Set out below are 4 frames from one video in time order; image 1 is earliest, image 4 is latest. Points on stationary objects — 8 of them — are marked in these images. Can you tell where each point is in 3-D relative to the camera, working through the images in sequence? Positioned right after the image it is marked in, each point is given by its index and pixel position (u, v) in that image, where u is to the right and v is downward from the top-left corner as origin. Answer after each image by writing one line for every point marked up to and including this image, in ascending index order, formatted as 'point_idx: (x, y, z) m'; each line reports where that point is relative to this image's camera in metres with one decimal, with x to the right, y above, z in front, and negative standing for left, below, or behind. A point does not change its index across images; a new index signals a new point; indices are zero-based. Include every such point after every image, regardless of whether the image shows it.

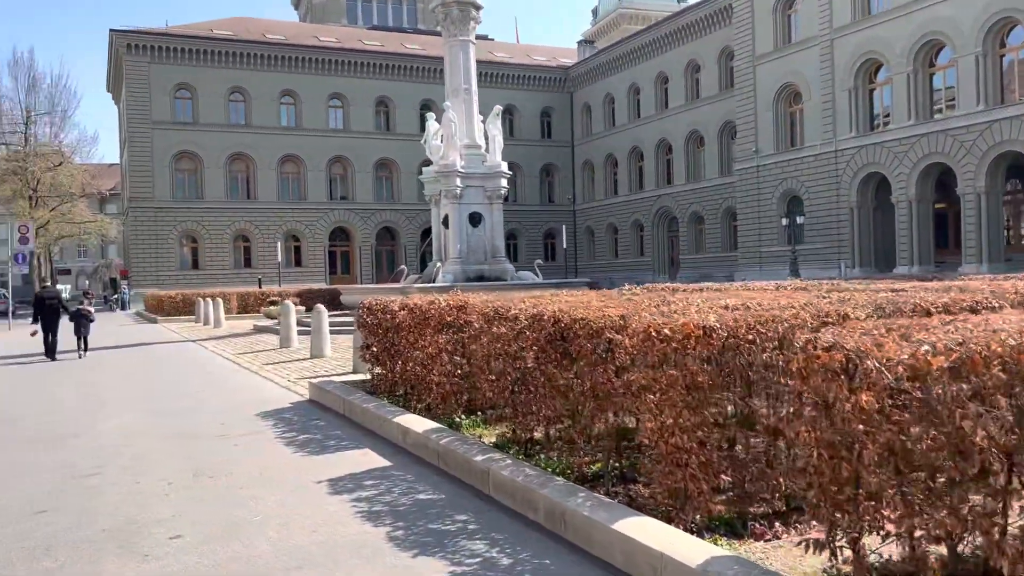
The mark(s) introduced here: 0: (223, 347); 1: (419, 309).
0: (-6.4, -1.3, +19.3) m
1: (-0.9, -0.2, +8.3) m
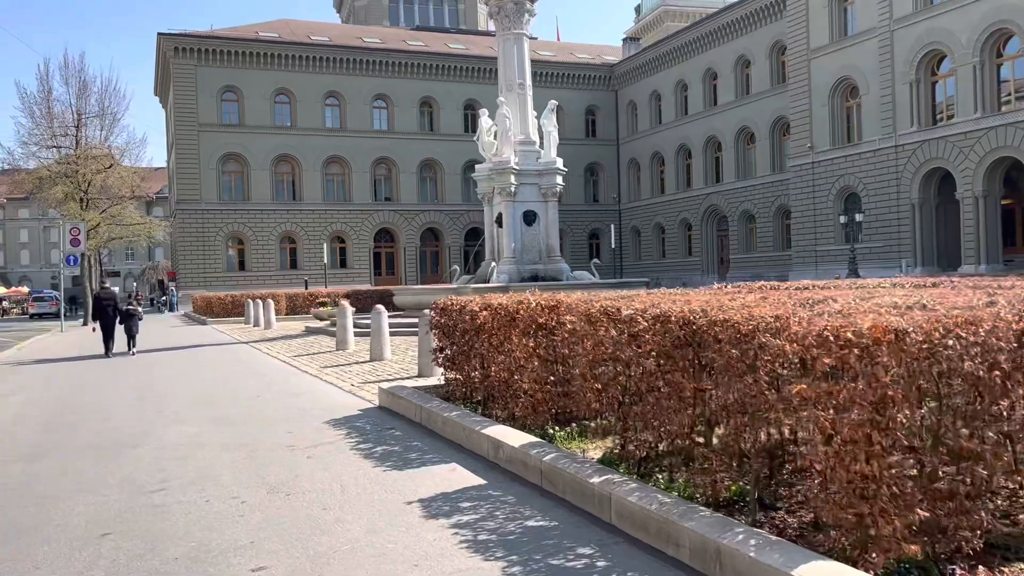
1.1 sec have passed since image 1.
0: (-5.1, -1.3, +18.8) m
1: (-0.1, -0.2, +7.6) m
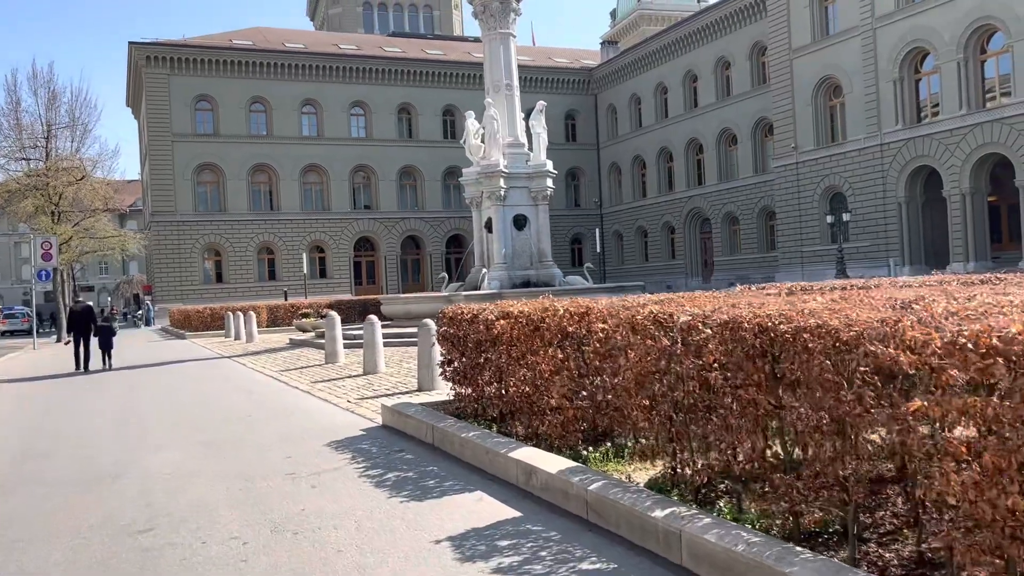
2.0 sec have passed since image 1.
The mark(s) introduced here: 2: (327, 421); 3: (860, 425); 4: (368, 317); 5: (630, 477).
0: (-5.2, -1.6, +18.0) m
1: (+0.1, -0.2, +6.9) m
2: (-2.0, -1.5, +9.4) m
3: (+1.5, -0.6, +3.8) m
4: (-2.3, -0.5, +13.9) m
5: (+0.8, -1.3, +5.8) m
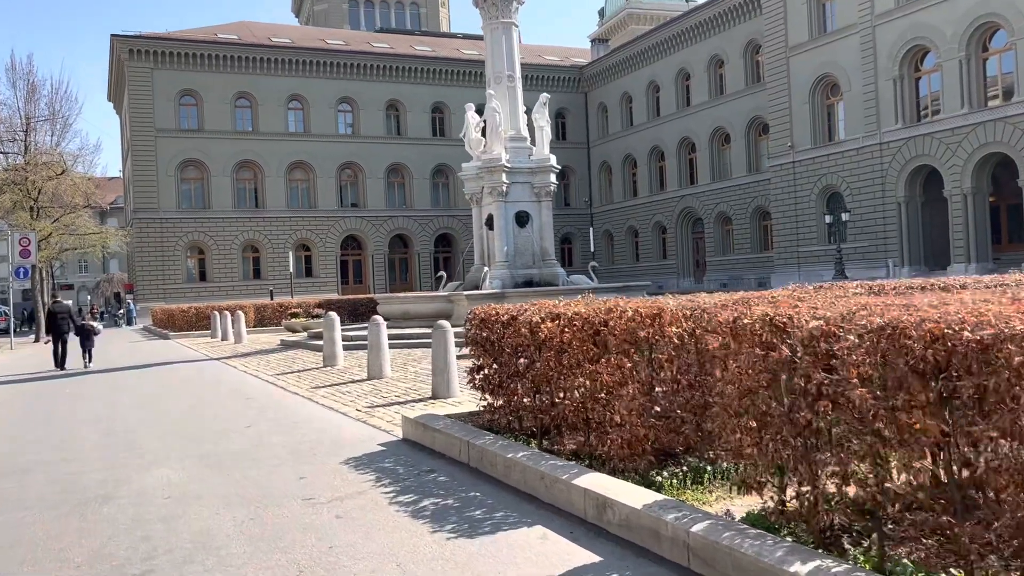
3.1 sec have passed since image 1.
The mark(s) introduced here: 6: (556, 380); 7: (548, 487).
0: (-5.0, -1.5, +17.0) m
1: (+0.5, -0.2, +6.0) m
2: (-1.7, -1.4, +8.4) m
3: (+1.9, -0.6, +2.9) m
4: (-2.1, -0.4, +12.9) m
5: (+1.2, -1.3, +4.9) m
6: (+0.3, -0.7, +6.2) m
7: (+0.2, -1.2, +5.3) m
